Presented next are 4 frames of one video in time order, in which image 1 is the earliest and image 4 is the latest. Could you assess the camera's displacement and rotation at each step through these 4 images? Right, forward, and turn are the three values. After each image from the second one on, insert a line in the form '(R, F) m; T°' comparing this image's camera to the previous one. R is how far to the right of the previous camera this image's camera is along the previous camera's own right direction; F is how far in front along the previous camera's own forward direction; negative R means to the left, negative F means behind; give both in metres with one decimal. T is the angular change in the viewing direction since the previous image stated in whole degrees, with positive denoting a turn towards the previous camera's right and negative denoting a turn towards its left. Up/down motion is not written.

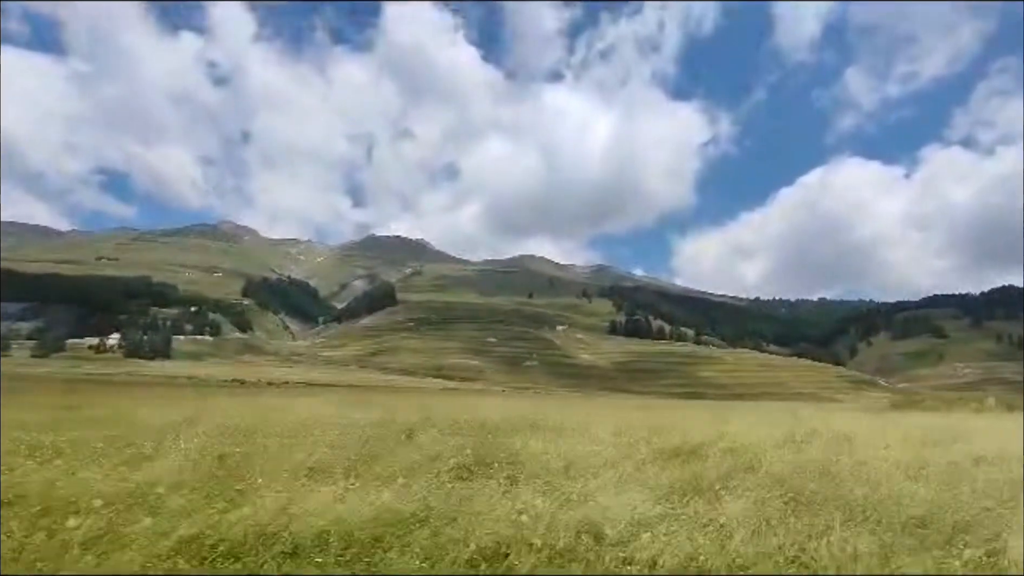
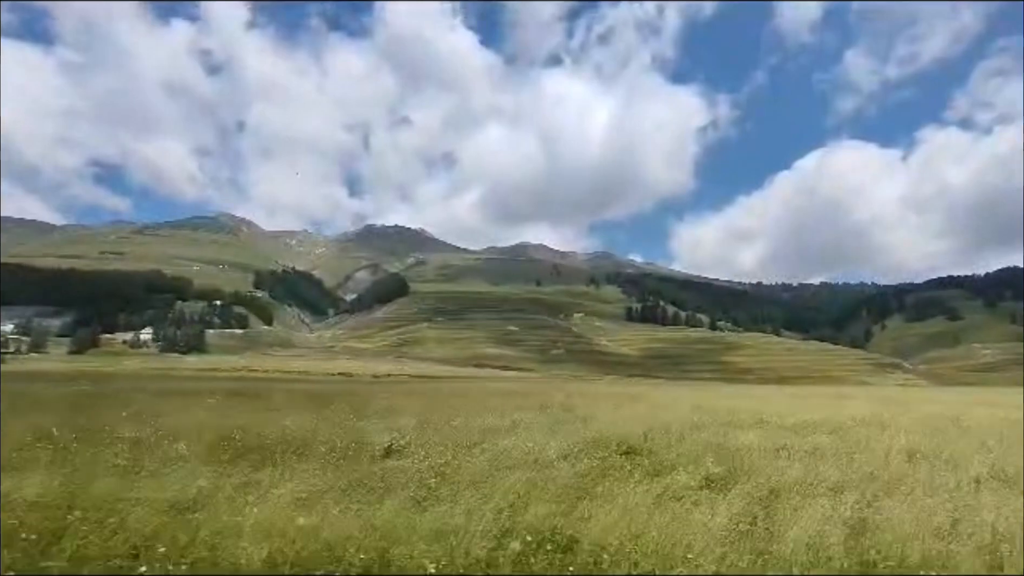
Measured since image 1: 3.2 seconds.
(-1.0, 0.0) m; 0°
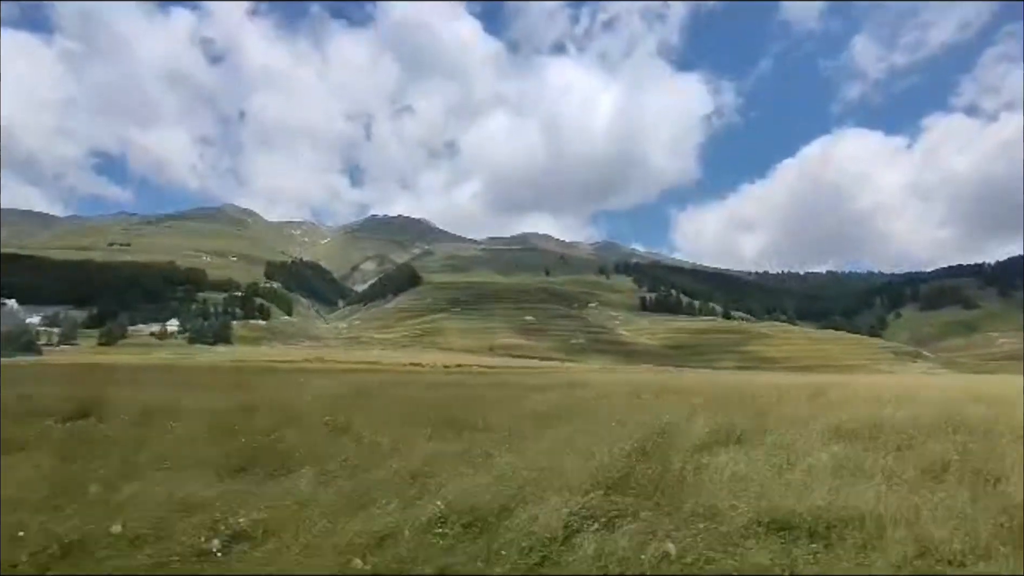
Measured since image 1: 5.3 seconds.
(-0.7, 0.0) m; 0°
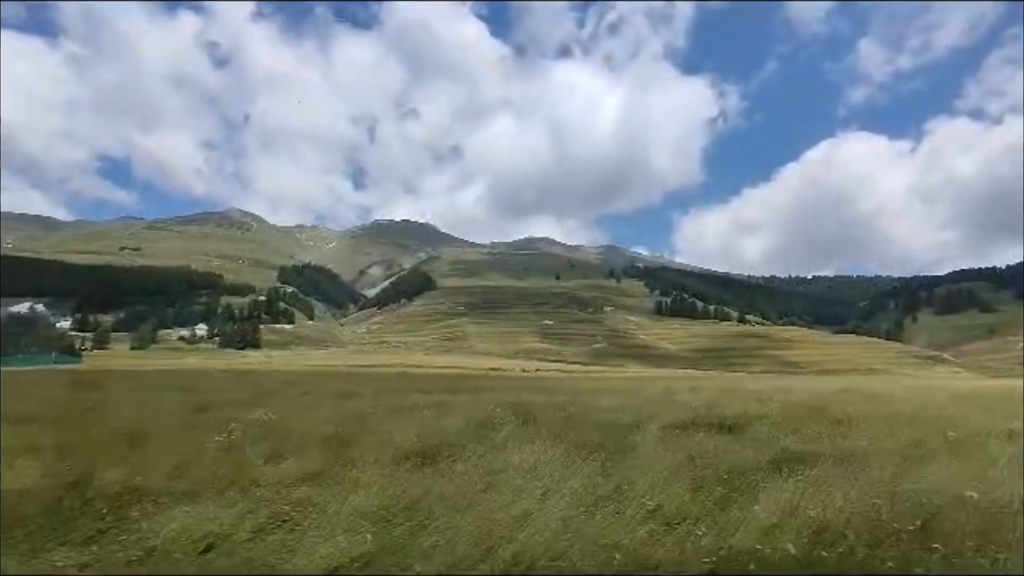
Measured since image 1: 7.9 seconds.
(-0.7, 0.0) m; 0°
